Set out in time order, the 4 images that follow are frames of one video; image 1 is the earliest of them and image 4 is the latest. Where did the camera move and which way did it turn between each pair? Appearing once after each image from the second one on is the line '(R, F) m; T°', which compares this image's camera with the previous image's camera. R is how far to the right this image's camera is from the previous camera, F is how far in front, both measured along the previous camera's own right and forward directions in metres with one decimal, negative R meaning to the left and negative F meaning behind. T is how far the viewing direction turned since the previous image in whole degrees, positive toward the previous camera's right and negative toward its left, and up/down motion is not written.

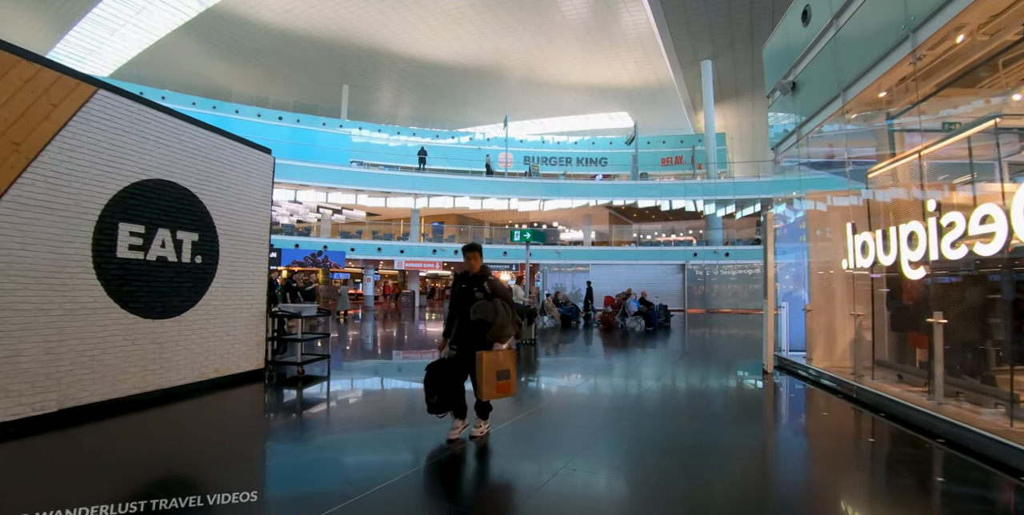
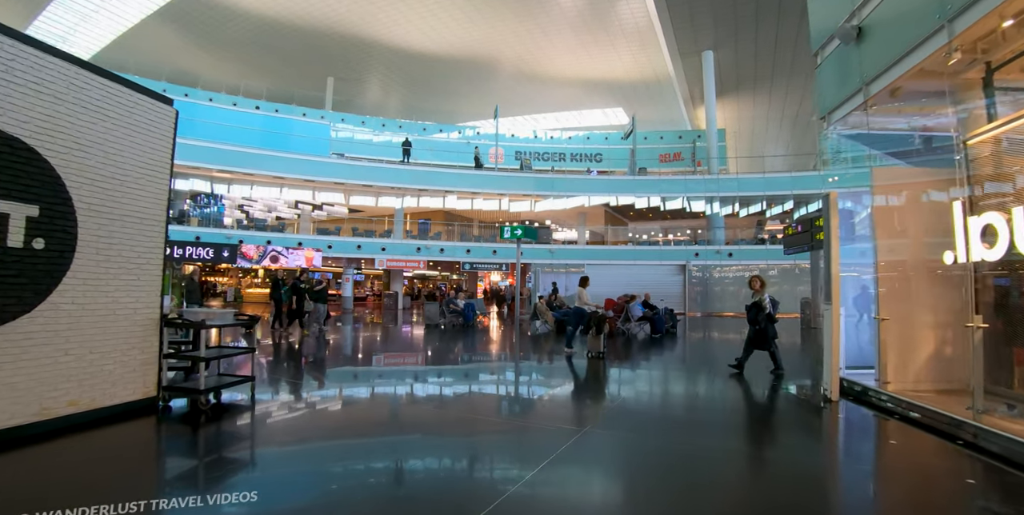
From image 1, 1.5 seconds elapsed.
(0.0, +1.6) m; +1°
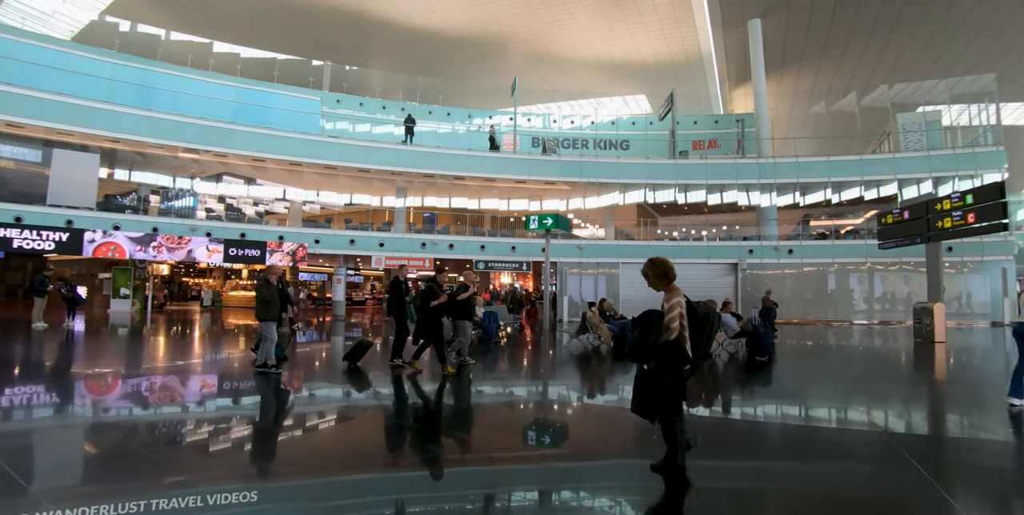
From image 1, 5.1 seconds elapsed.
(-0.7, +3.4) m; 0°
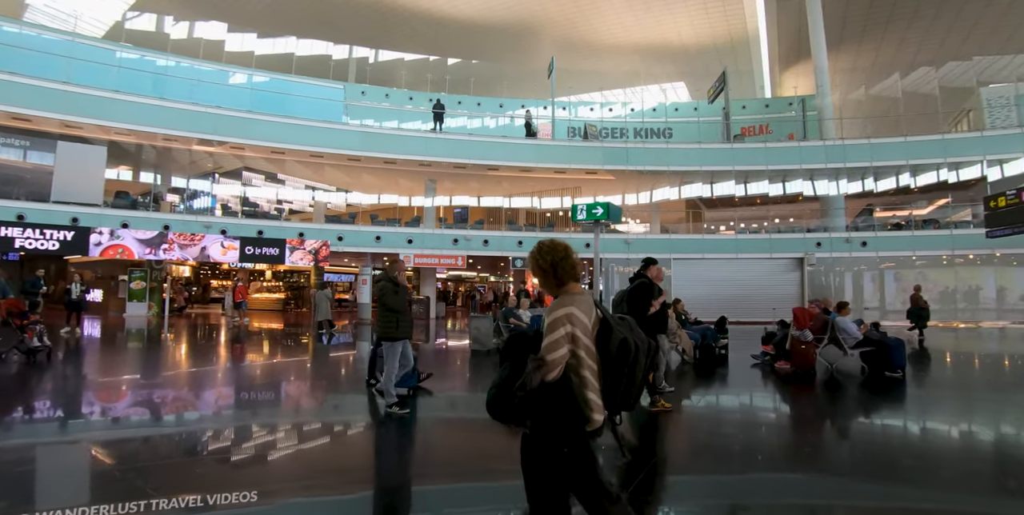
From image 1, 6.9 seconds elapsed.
(-0.5, +1.6) m; -3°
